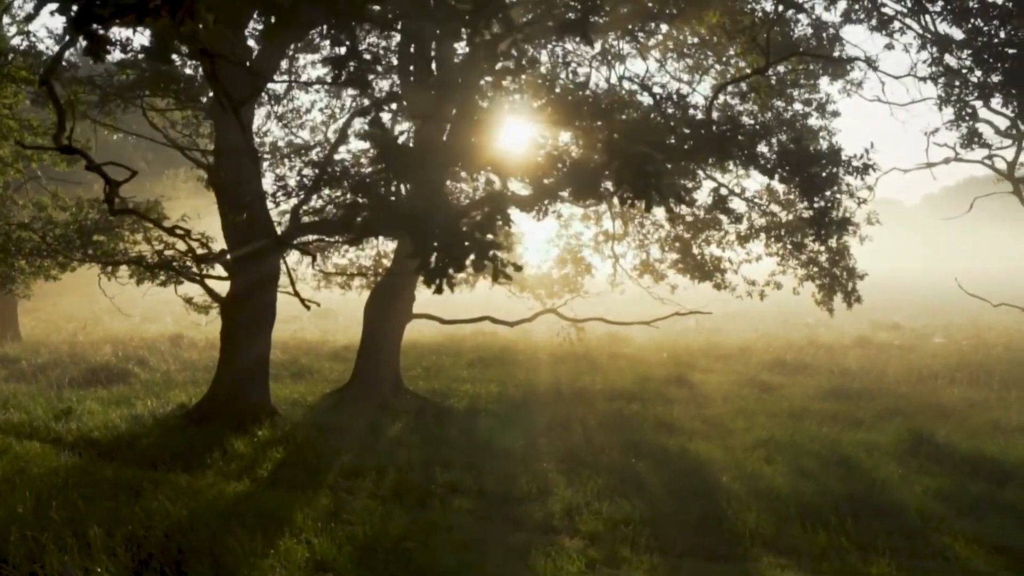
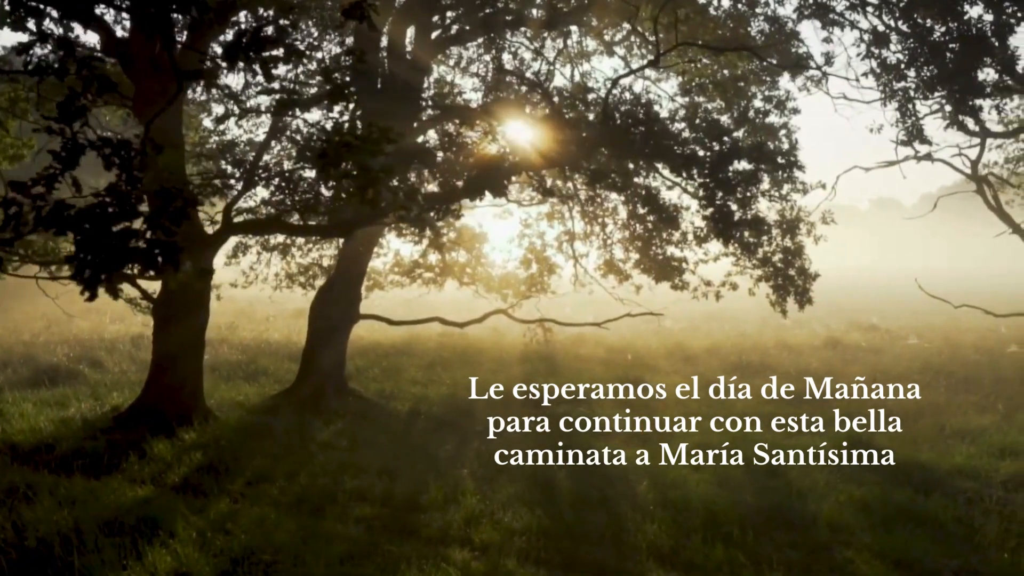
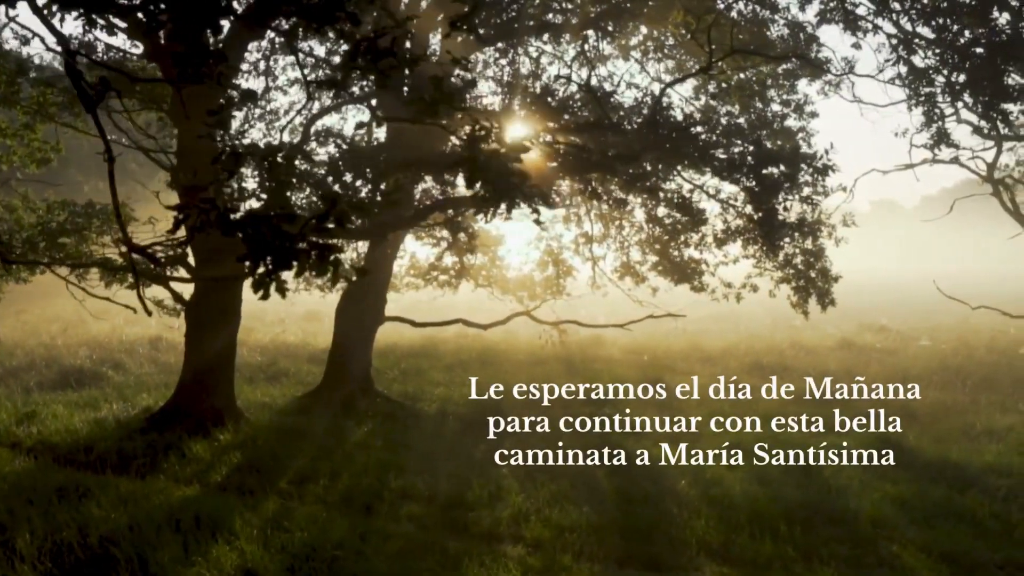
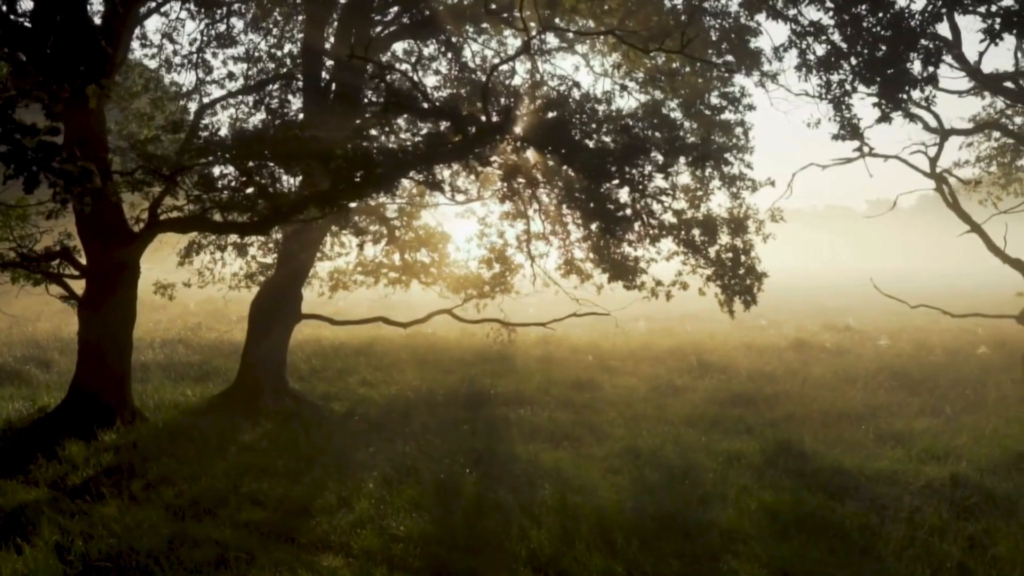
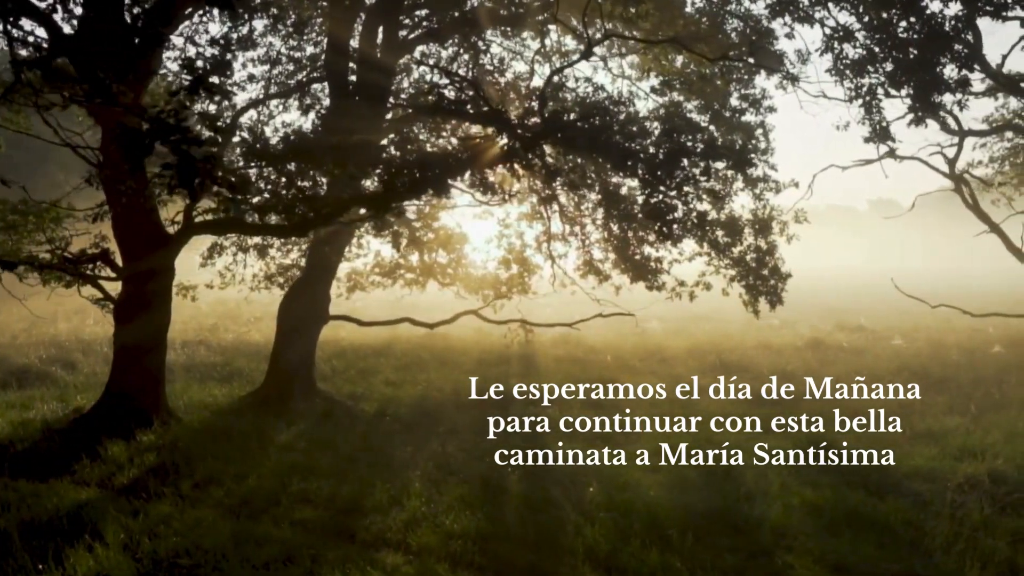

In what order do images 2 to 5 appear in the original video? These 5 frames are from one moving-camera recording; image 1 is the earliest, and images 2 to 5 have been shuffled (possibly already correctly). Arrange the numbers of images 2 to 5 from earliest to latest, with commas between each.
3, 2, 5, 4
